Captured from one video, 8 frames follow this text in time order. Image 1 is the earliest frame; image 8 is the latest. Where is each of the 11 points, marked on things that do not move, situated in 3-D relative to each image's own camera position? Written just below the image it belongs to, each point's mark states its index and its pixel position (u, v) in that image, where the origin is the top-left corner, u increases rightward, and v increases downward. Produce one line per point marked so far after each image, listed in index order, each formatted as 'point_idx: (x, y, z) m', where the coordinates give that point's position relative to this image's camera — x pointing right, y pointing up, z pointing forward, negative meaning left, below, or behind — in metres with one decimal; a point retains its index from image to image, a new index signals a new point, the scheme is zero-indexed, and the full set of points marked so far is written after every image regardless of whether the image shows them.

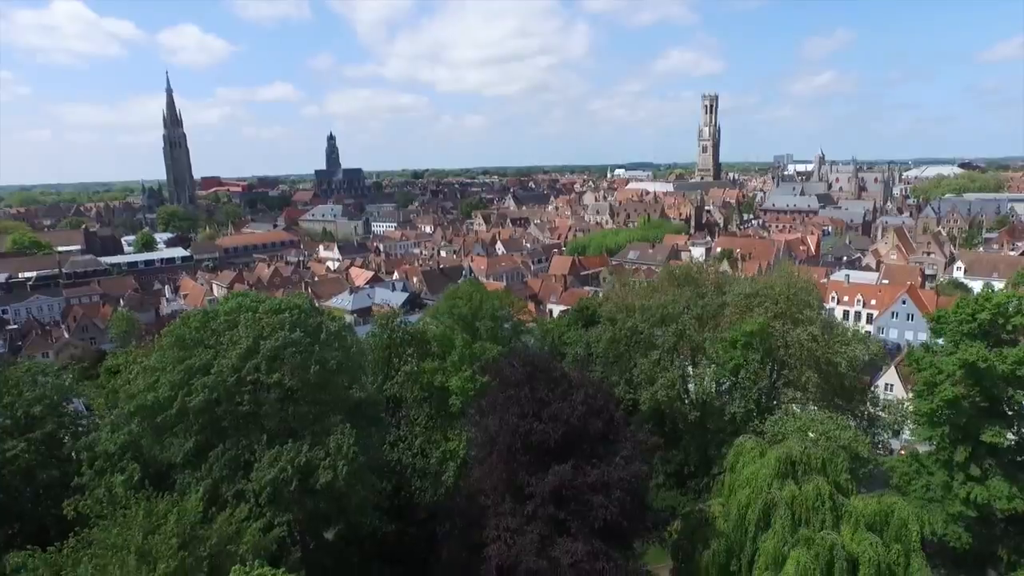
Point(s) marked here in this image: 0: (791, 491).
0: (+8.6, -6.2, +18.7) m
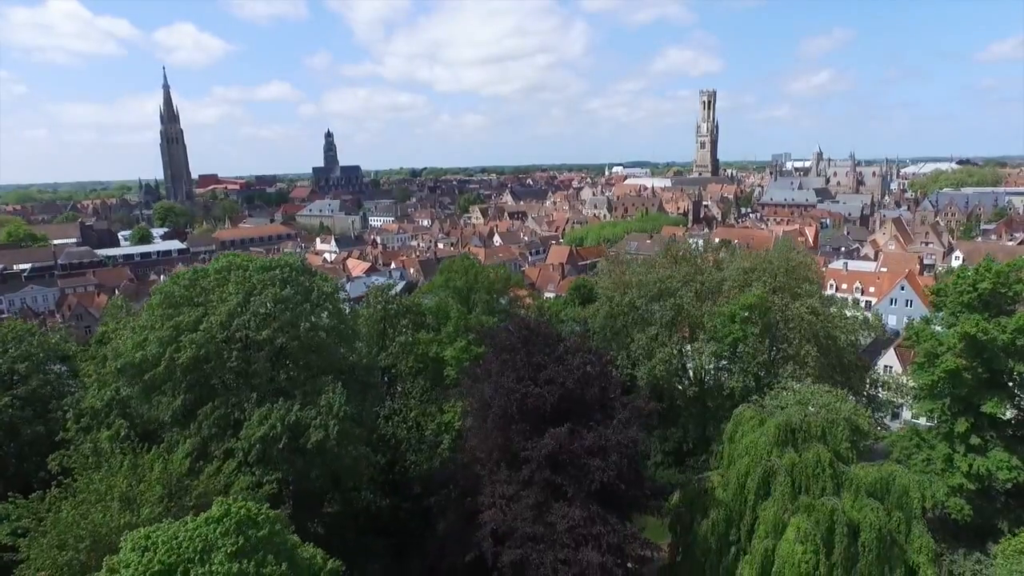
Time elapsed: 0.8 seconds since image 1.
0: (+8.5, -5.2, +18.4) m
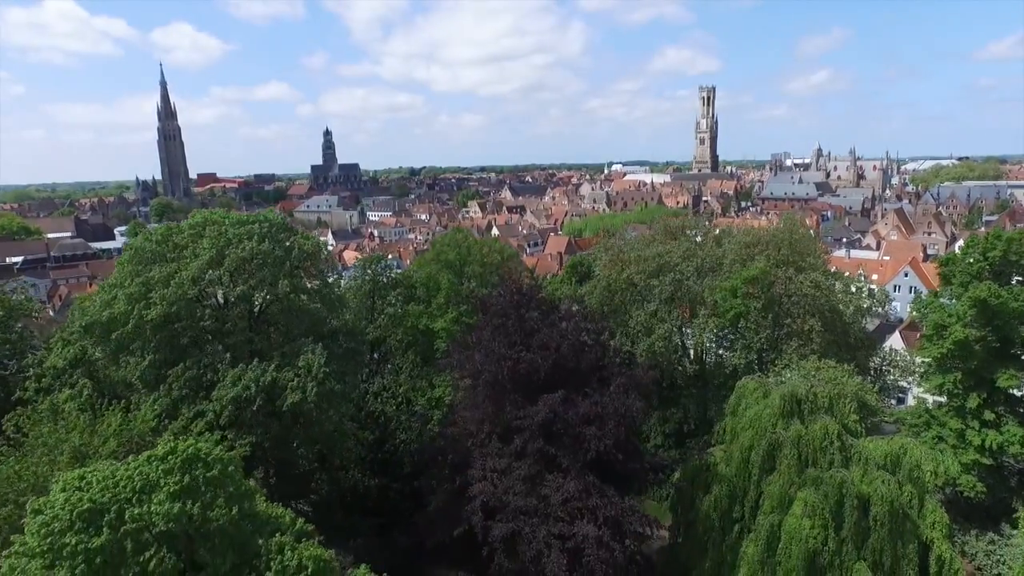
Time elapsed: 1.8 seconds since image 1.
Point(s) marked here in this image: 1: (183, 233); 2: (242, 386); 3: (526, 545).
0: (+8.2, -4.1, +17.6) m
1: (-8.2, +1.4, +15.2) m
2: (-5.9, -2.1, +13.3) m
3: (+0.3, -6.4, +15.1) m
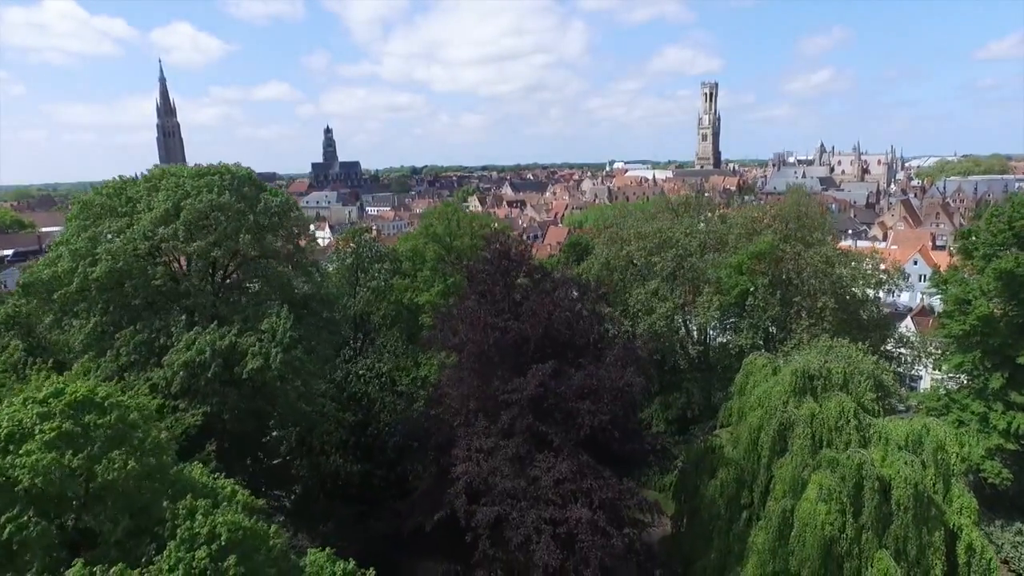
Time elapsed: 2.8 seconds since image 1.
0: (+7.9, -3.2, +16.1) m
1: (-8.6, +2.3, +13.9) m
2: (-6.2, -1.2, +11.9) m
3: (0.0, -5.5, +13.7) m
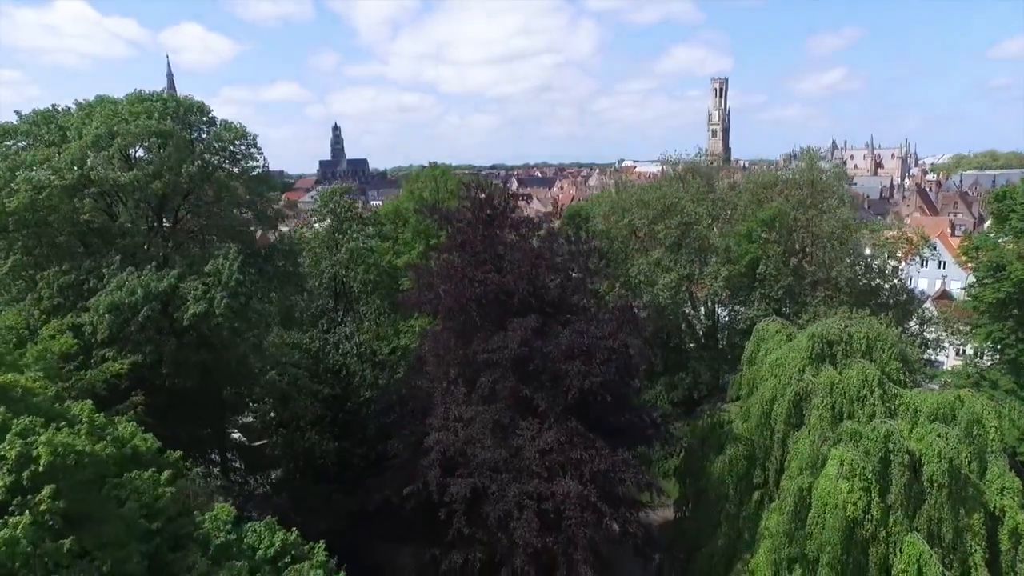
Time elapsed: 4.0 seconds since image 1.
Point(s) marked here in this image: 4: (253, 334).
0: (+7.6, -2.1, +14.4) m
1: (-8.9, +3.5, +12.4) m
2: (-6.6, -0.1, +10.4) m
3: (-0.4, -4.3, +12.1) m
4: (-5.8, -0.8, +13.5) m
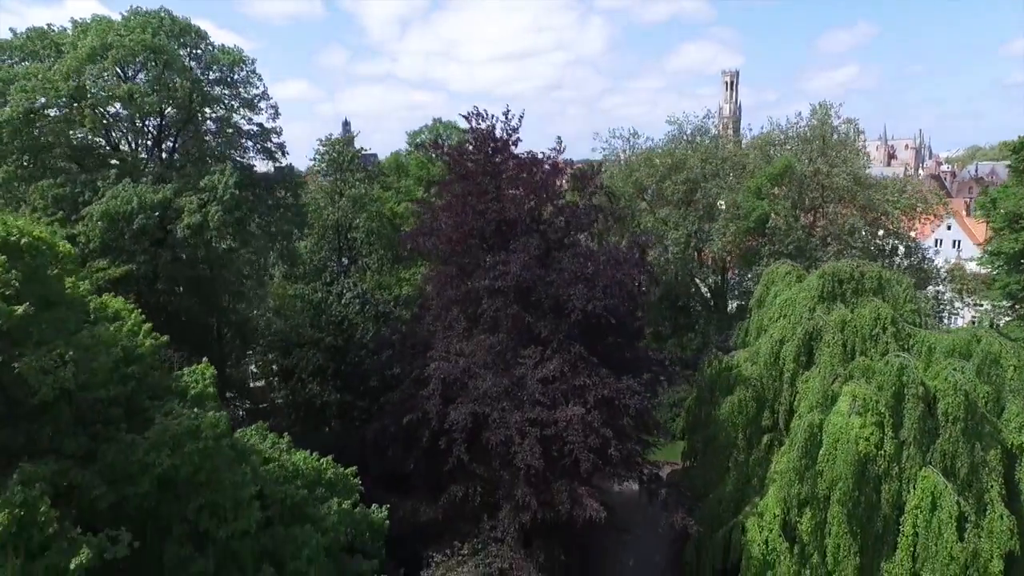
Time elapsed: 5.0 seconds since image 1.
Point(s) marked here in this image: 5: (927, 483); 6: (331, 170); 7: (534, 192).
0: (+7.6, -0.6, +14.1) m
1: (-8.9, +5.0, +12.3) m
2: (-6.6, +1.4, +10.3) m
3: (-0.4, -2.8, +11.9) m
4: (-5.8, +0.7, +13.3) m
5: (+8.4, -3.9, +12.3) m
6: (-5.8, +3.7, +19.7) m
7: (+0.5, +2.2, +13.9) m
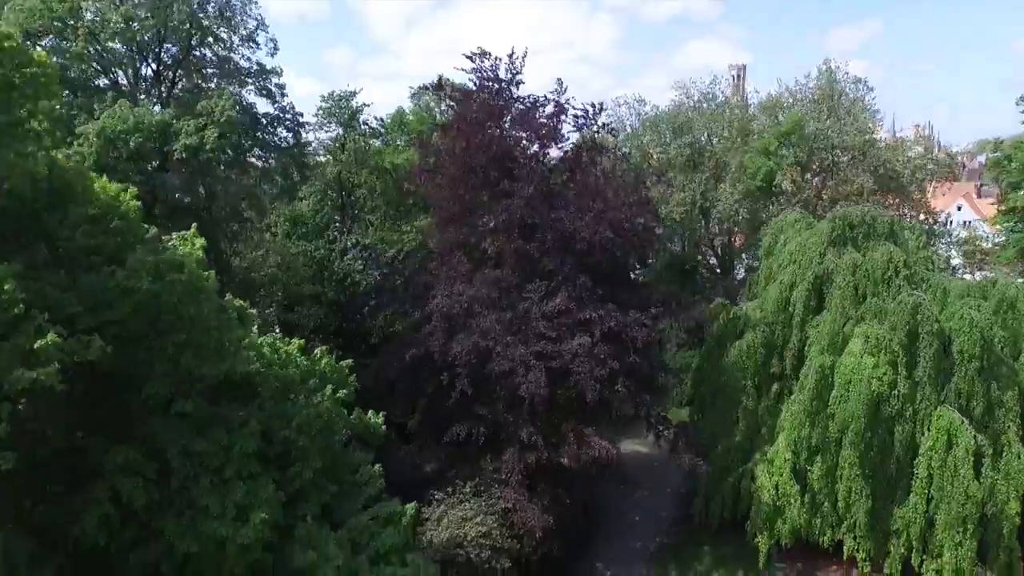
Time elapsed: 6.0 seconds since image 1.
0: (+7.7, +0.7, +13.7) m
1: (-8.8, +6.3, +12.1) m
2: (-6.6, +2.8, +10.1) m
3: (-0.3, -1.5, +11.6) m
4: (-5.7, +2.0, +13.1) m
5: (+8.5, -2.6, +12.0) m
6: (-5.7, +5.0, +19.5) m
7: (+0.6, +3.5, +13.7) m
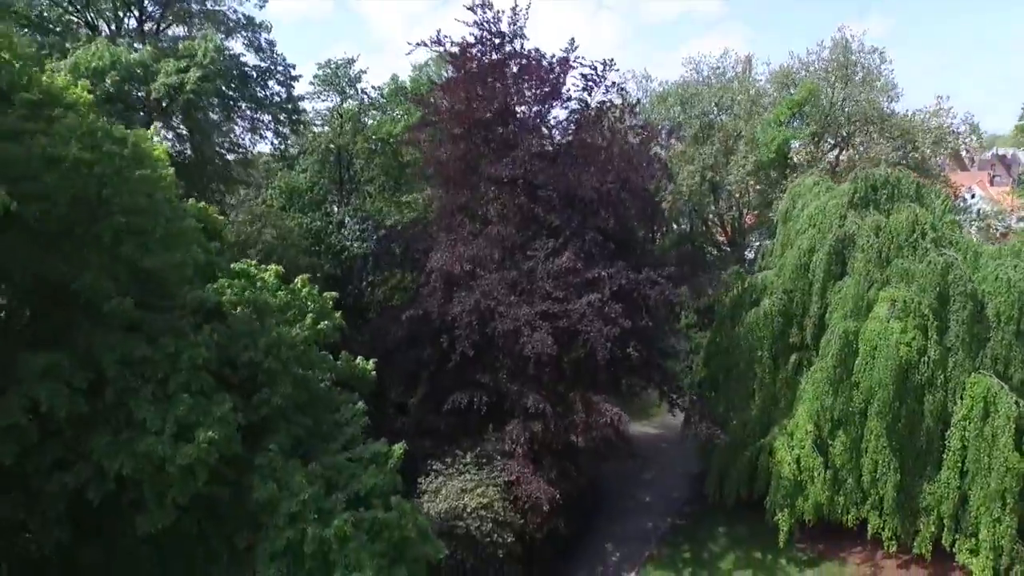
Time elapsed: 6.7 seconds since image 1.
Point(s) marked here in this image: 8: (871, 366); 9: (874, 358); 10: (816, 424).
0: (+7.8, +1.5, +12.9) m
1: (-8.7, +7.1, +11.4) m
2: (-6.5, +3.5, +9.4) m
3: (-0.2, -0.8, +10.9) m
4: (-5.6, +2.8, +12.4) m
5: (+8.5, -1.9, +11.2) m
6: (-5.6, +5.8, +18.8) m
7: (+0.7, +4.2, +12.9) m
8: (+6.9, -1.5, +11.7) m
9: (+6.9, -1.3, +11.6) m
10: (+6.1, -2.8, +12.2) m
